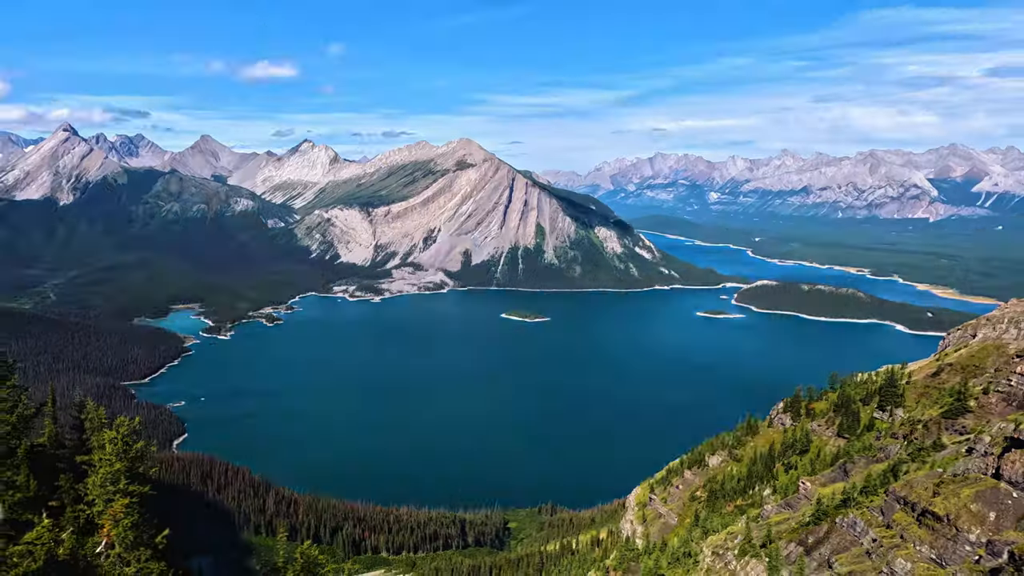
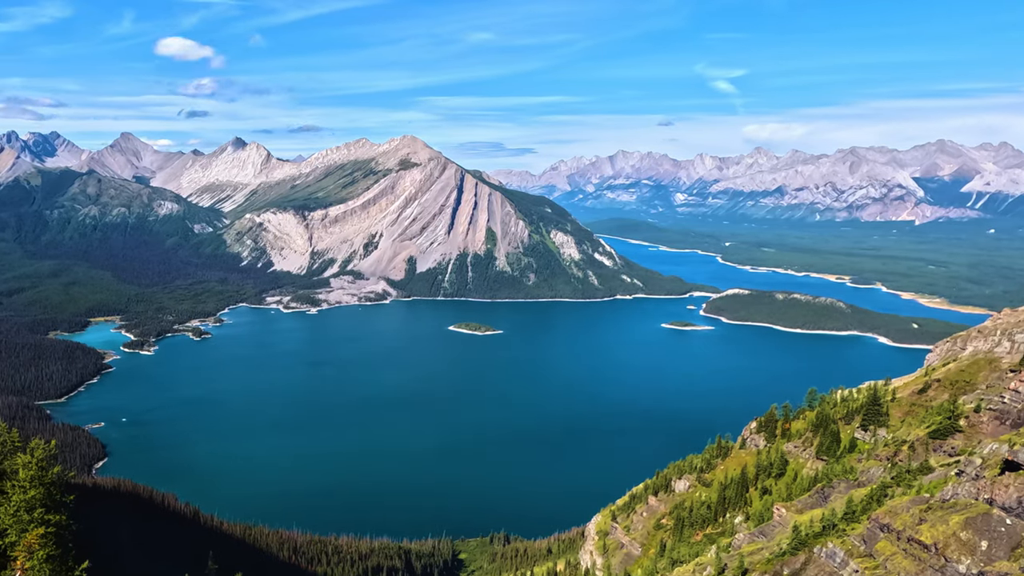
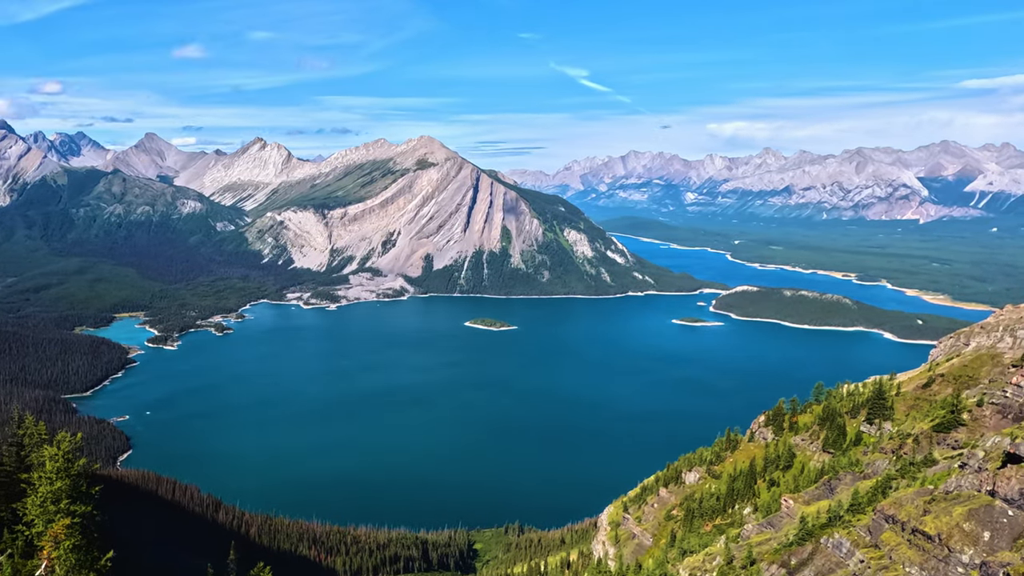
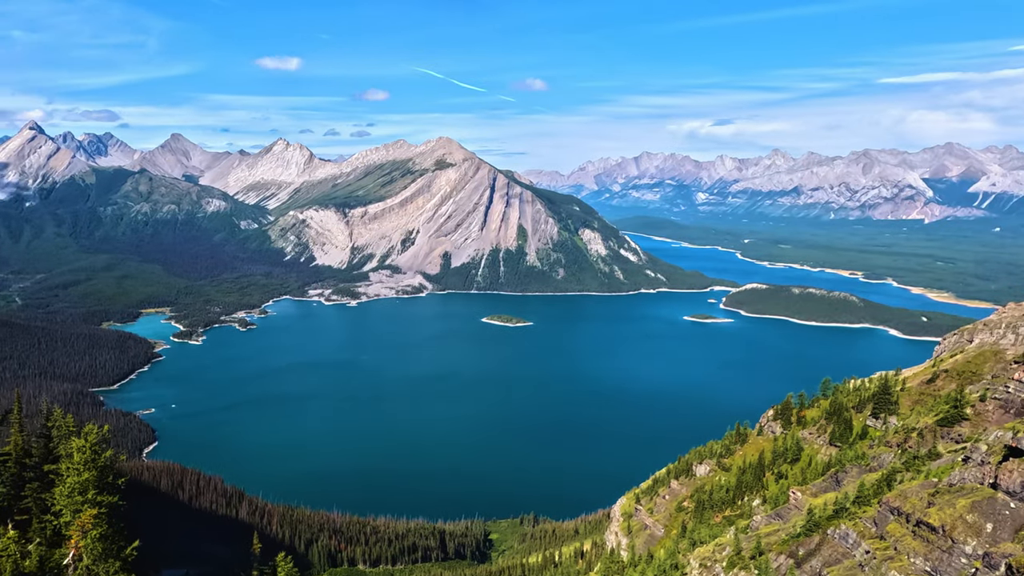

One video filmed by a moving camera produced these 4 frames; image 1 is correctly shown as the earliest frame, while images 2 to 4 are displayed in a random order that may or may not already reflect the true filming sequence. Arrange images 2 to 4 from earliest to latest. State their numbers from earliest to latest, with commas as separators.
4, 3, 2
